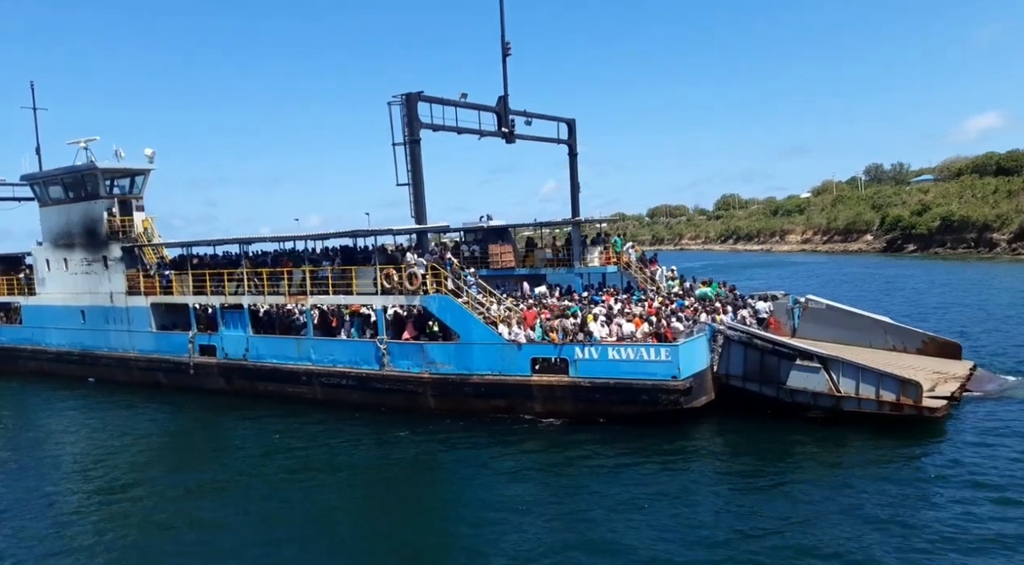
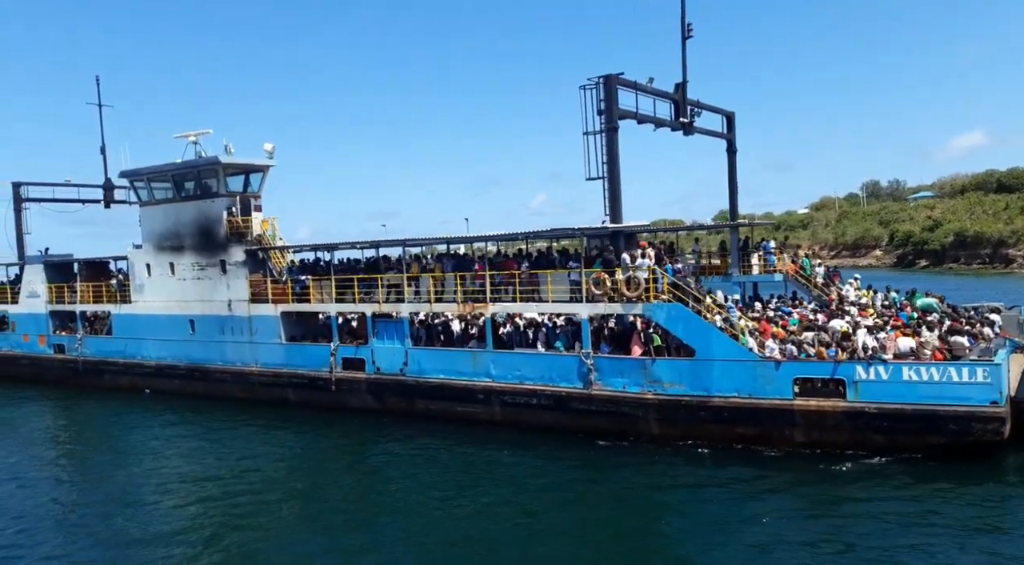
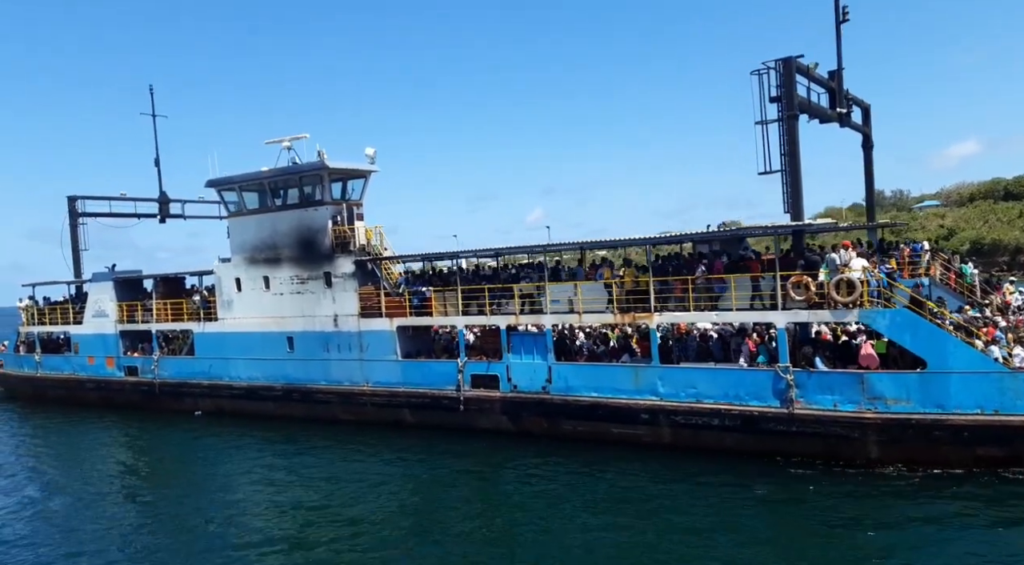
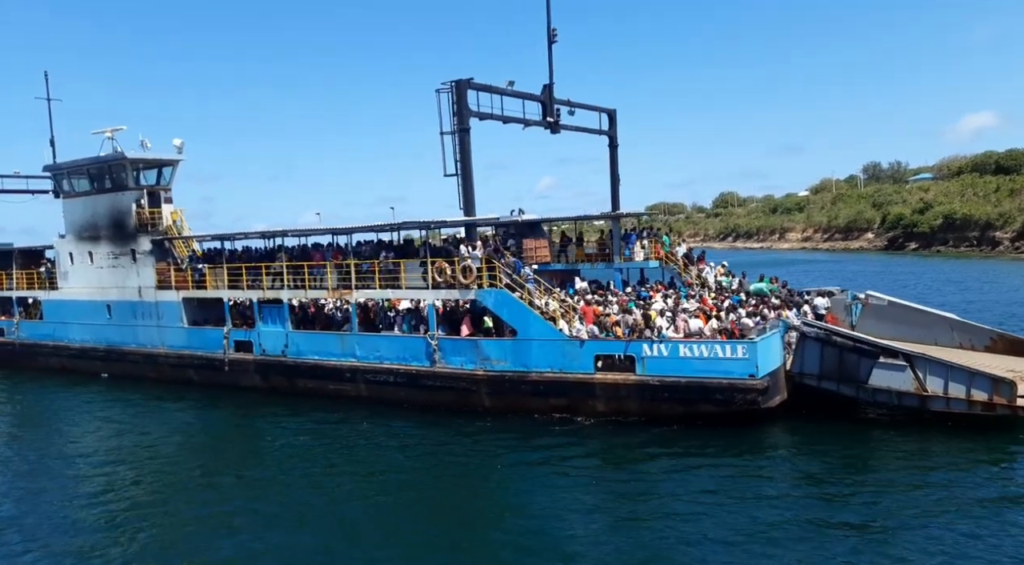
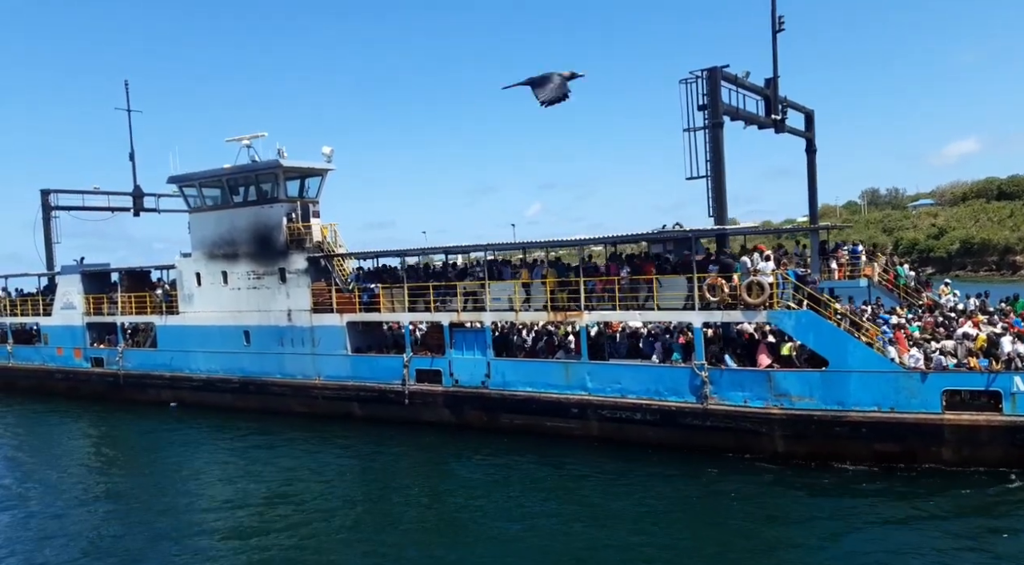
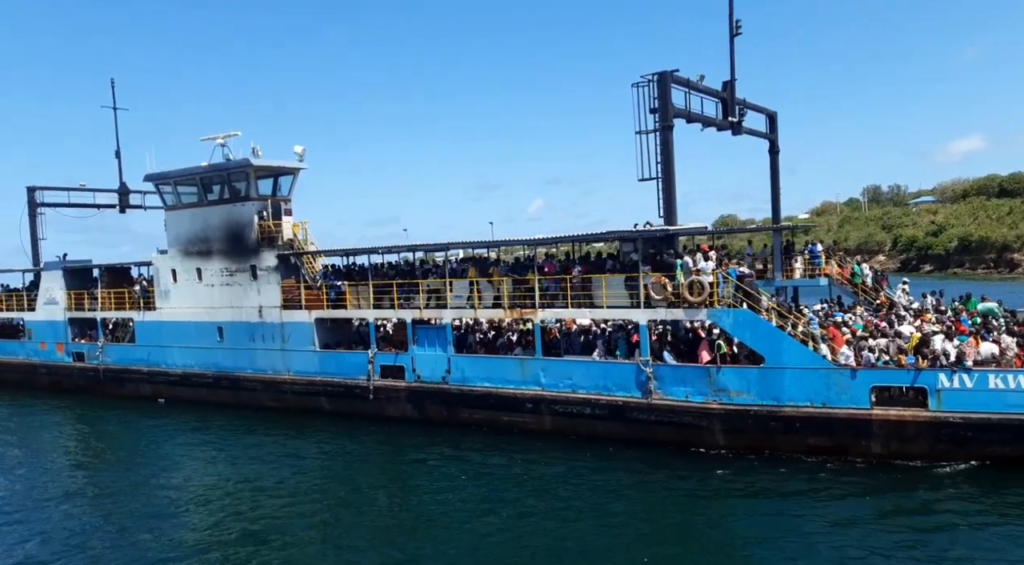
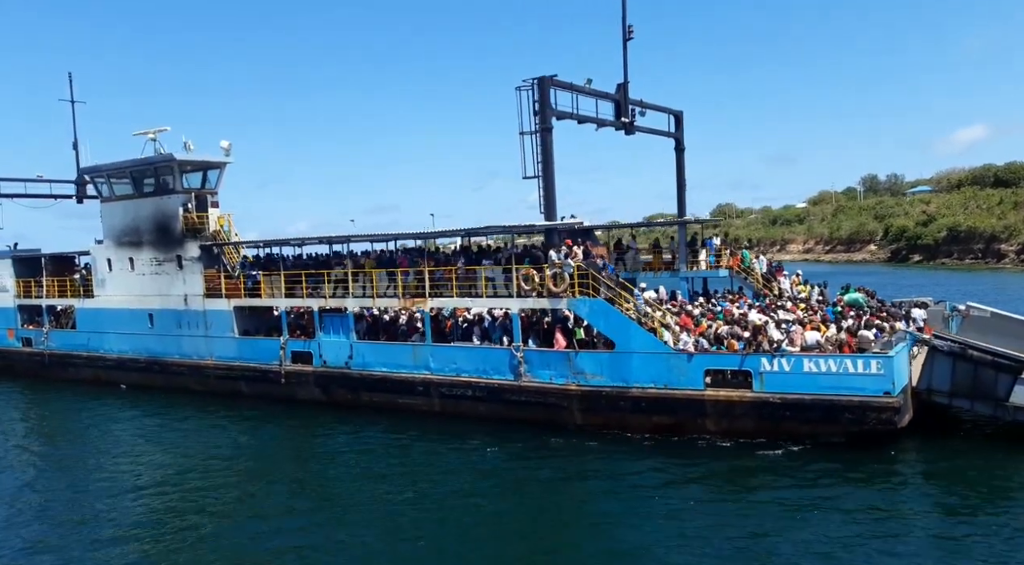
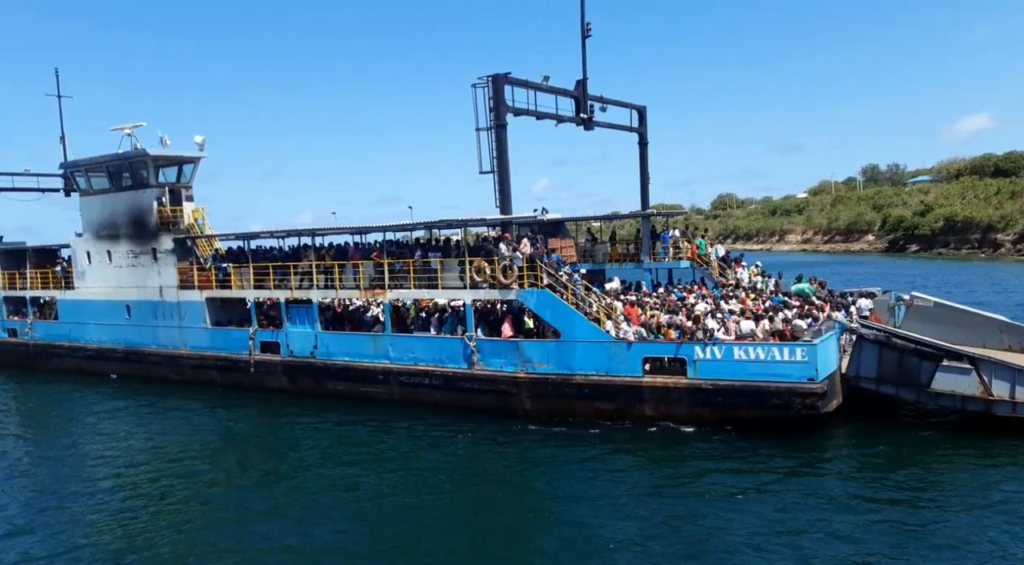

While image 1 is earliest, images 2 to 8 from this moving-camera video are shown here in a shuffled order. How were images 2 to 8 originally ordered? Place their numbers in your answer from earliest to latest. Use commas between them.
4, 8, 7, 2, 6, 5, 3
